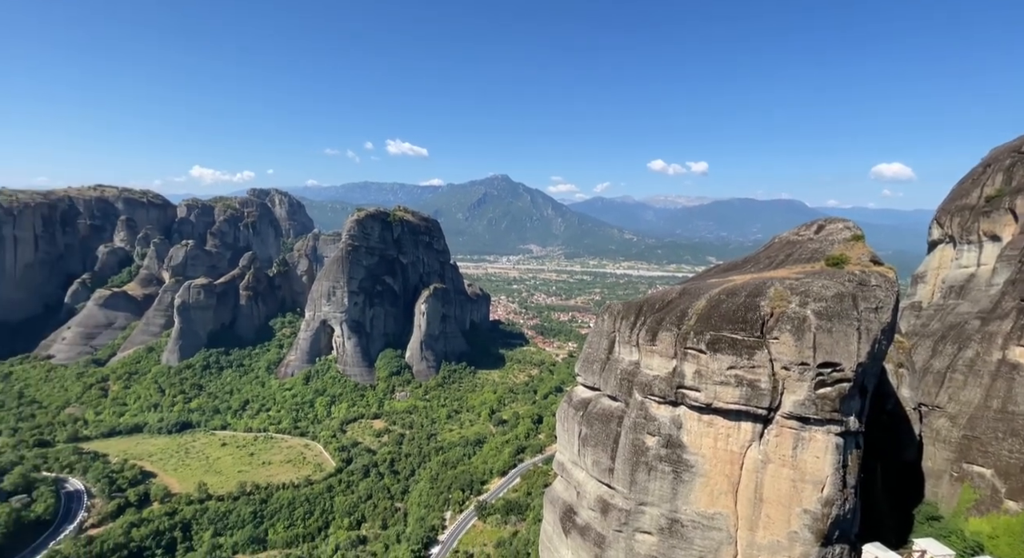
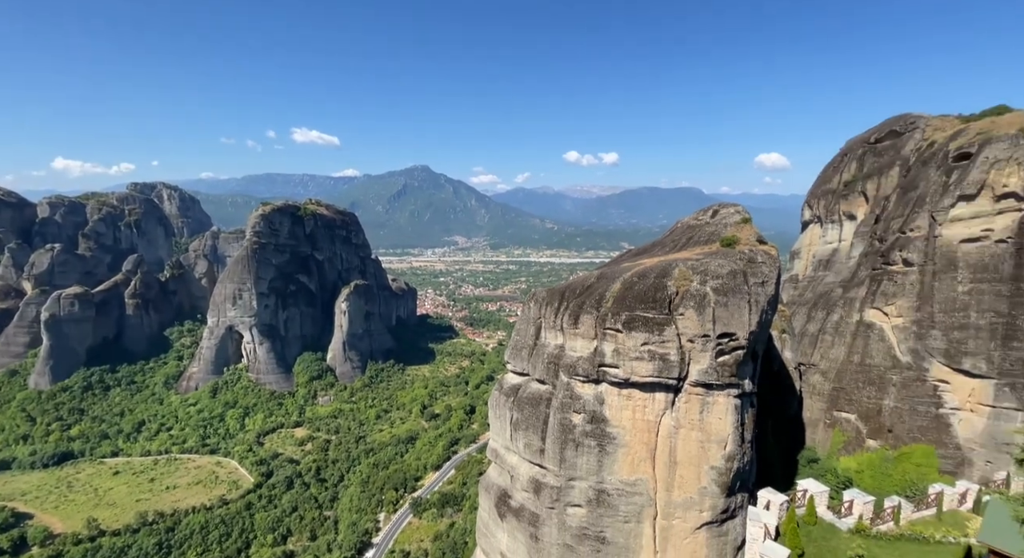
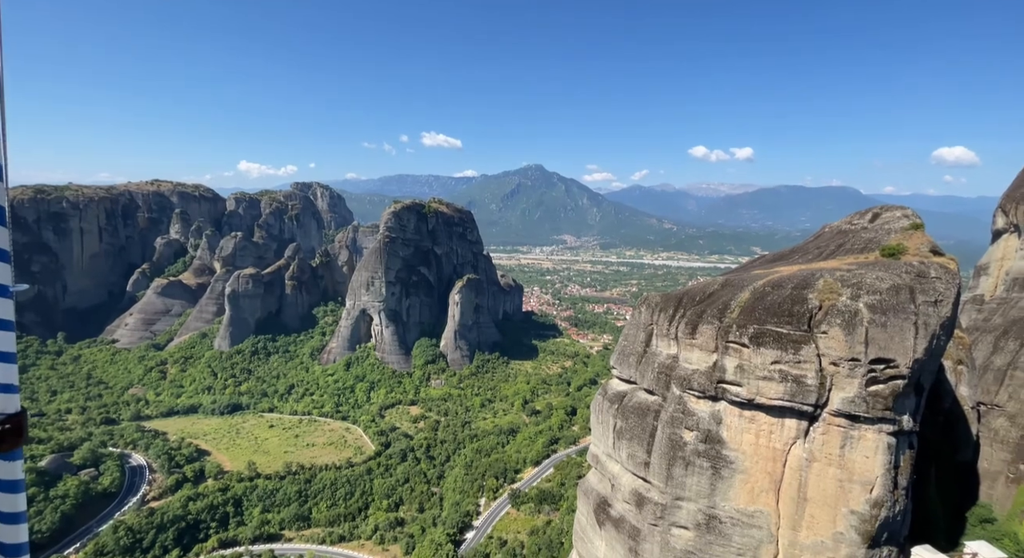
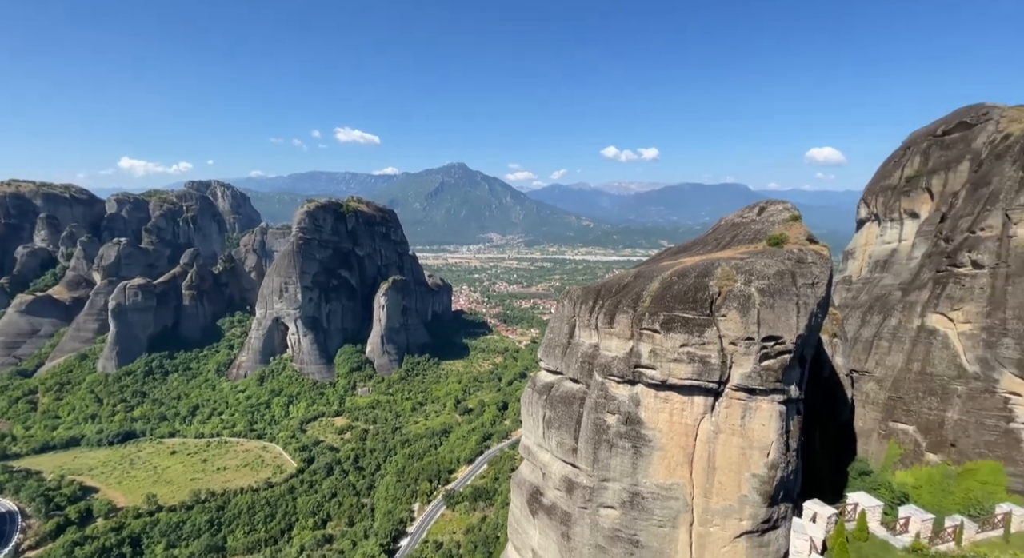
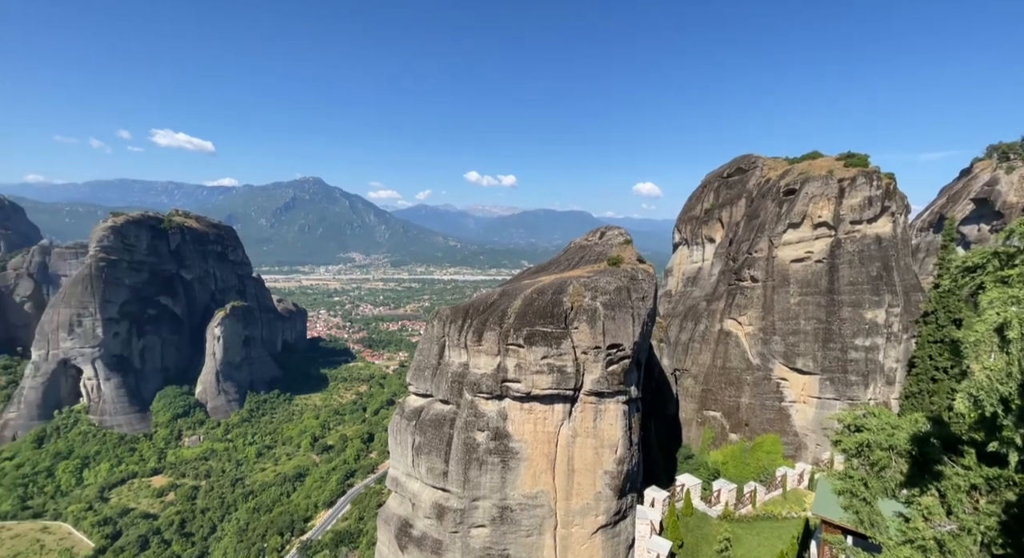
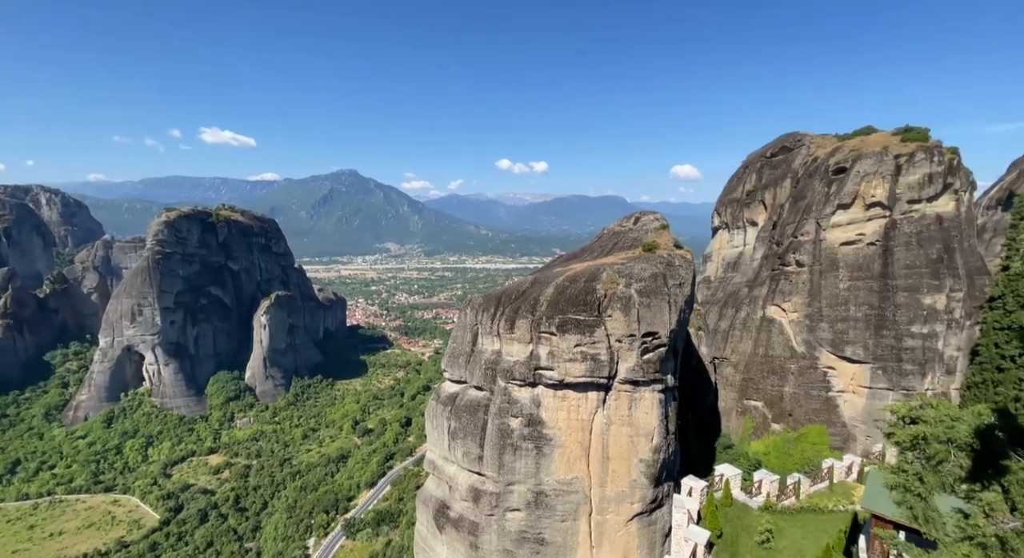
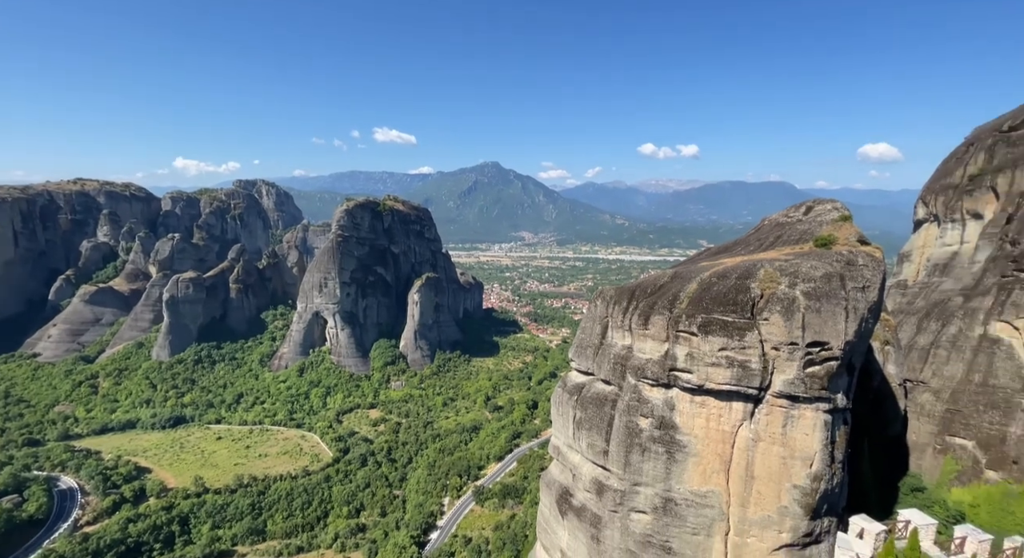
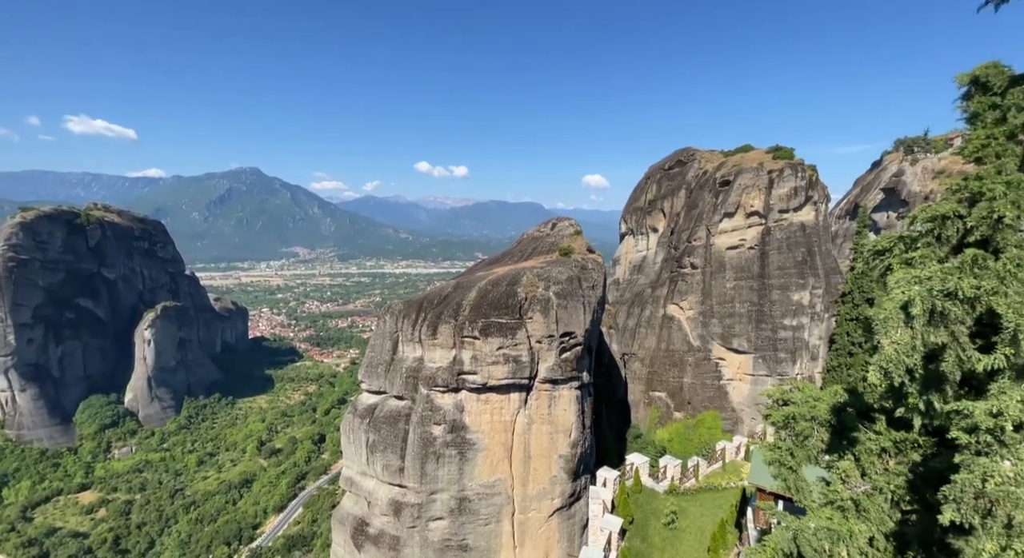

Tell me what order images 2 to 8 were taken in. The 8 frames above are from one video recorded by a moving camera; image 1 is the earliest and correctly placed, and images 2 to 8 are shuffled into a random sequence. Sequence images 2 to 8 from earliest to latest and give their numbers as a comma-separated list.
3, 7, 4, 2, 6, 8, 5
